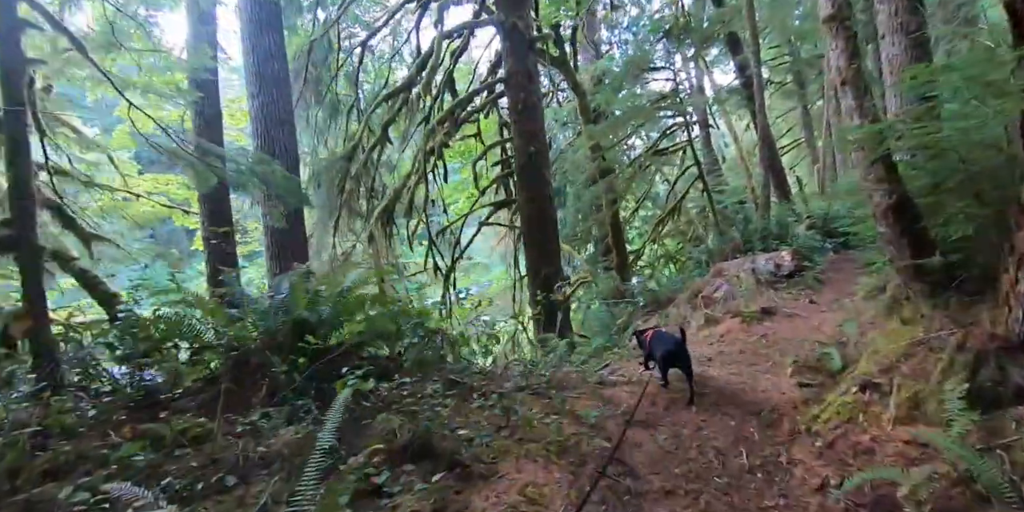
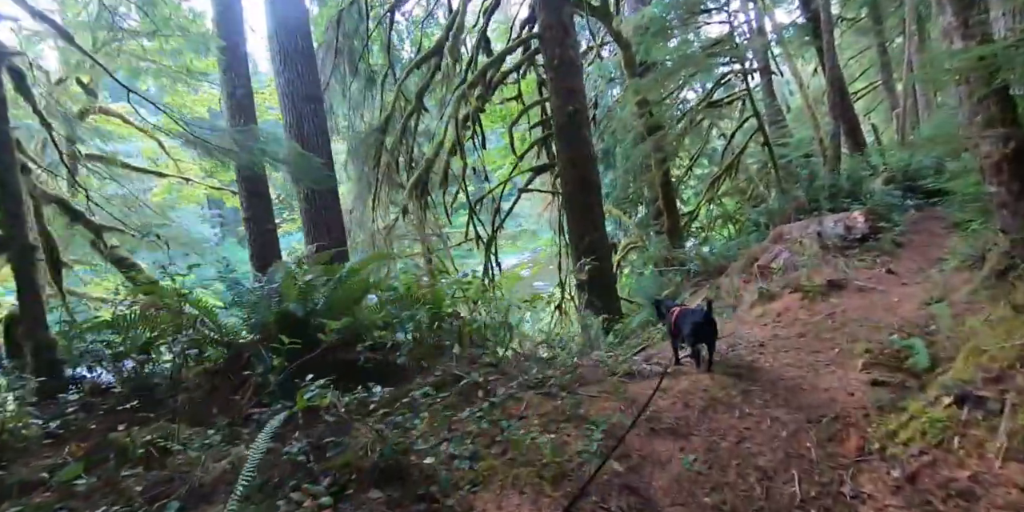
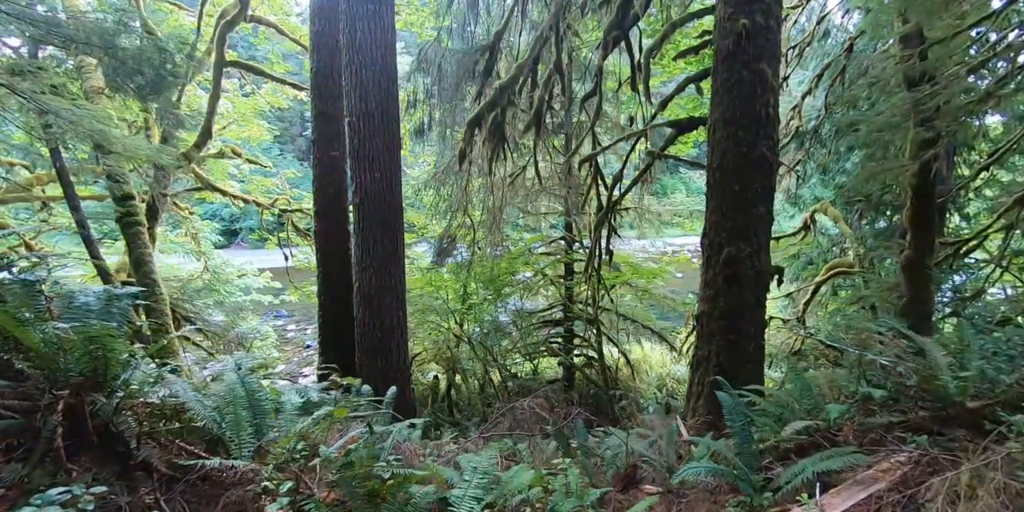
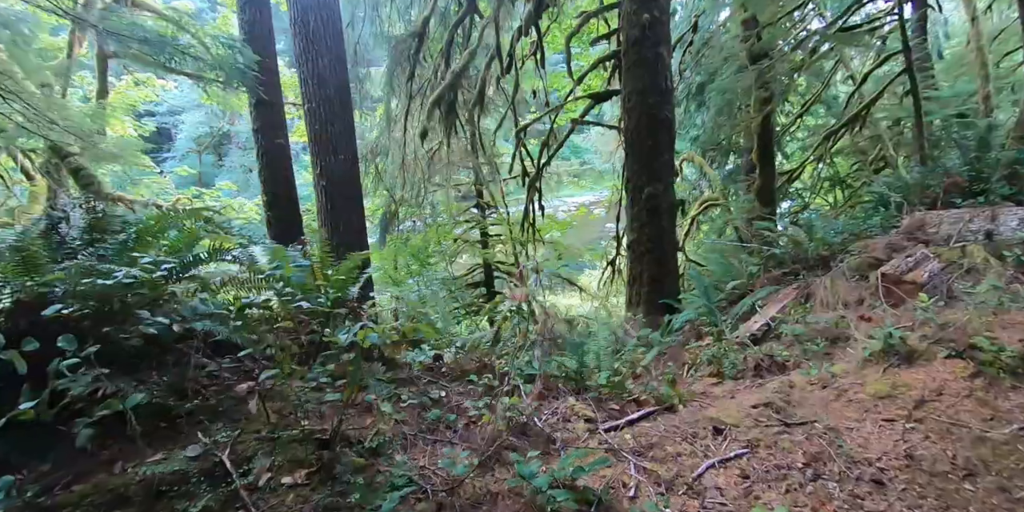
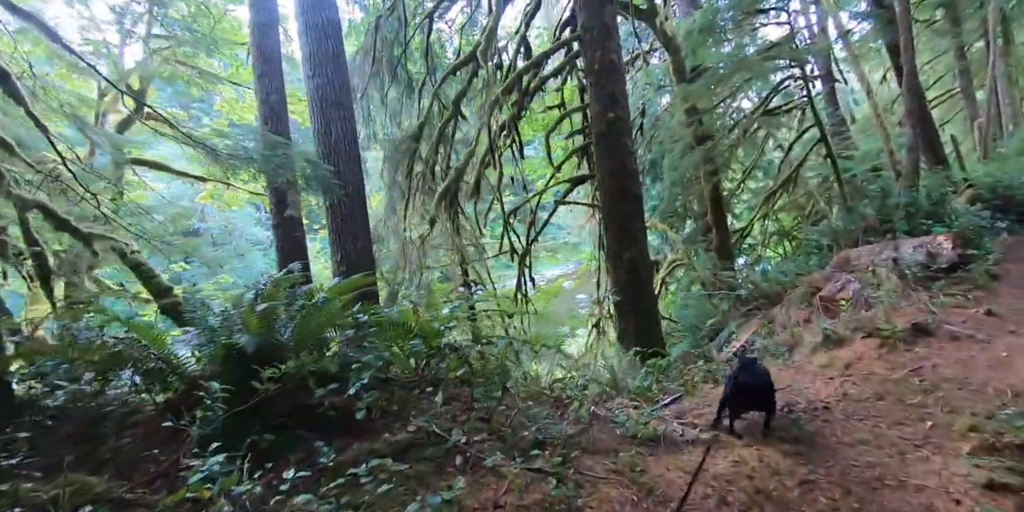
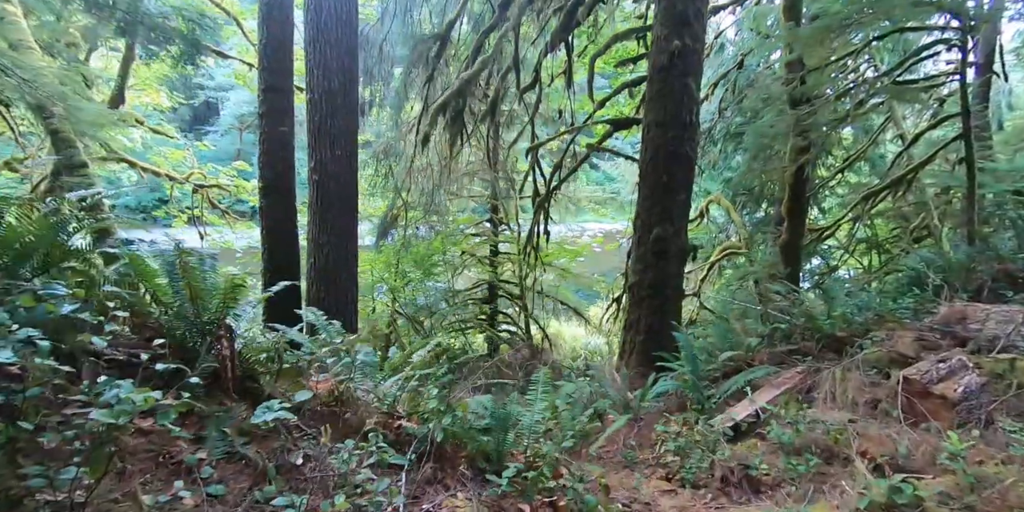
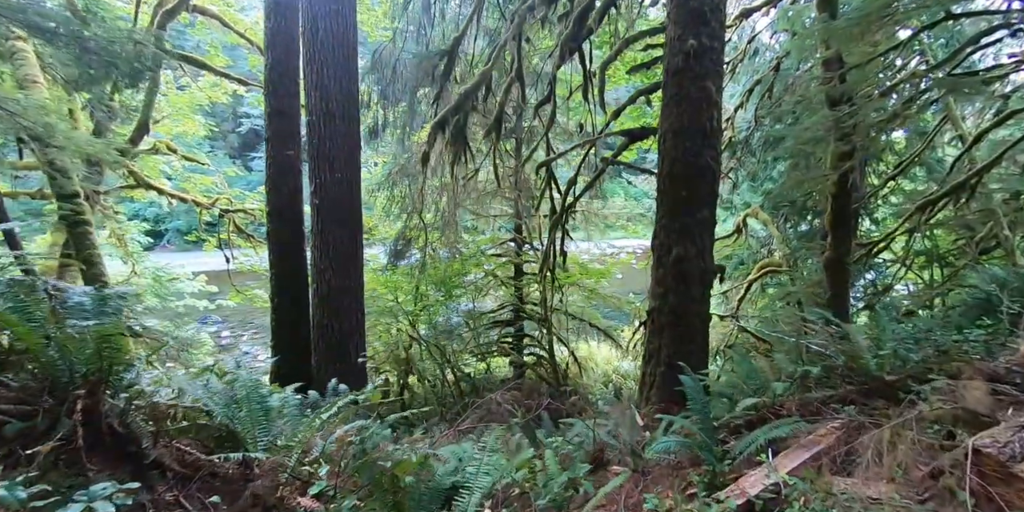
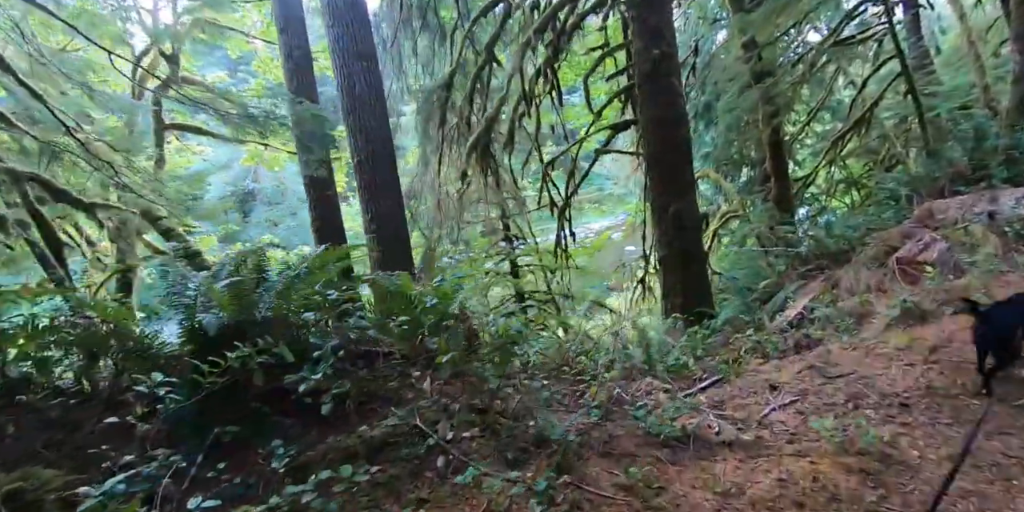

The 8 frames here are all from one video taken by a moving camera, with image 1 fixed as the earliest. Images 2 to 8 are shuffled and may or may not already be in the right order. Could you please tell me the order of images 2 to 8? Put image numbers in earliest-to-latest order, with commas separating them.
2, 5, 8, 4, 6, 7, 3
